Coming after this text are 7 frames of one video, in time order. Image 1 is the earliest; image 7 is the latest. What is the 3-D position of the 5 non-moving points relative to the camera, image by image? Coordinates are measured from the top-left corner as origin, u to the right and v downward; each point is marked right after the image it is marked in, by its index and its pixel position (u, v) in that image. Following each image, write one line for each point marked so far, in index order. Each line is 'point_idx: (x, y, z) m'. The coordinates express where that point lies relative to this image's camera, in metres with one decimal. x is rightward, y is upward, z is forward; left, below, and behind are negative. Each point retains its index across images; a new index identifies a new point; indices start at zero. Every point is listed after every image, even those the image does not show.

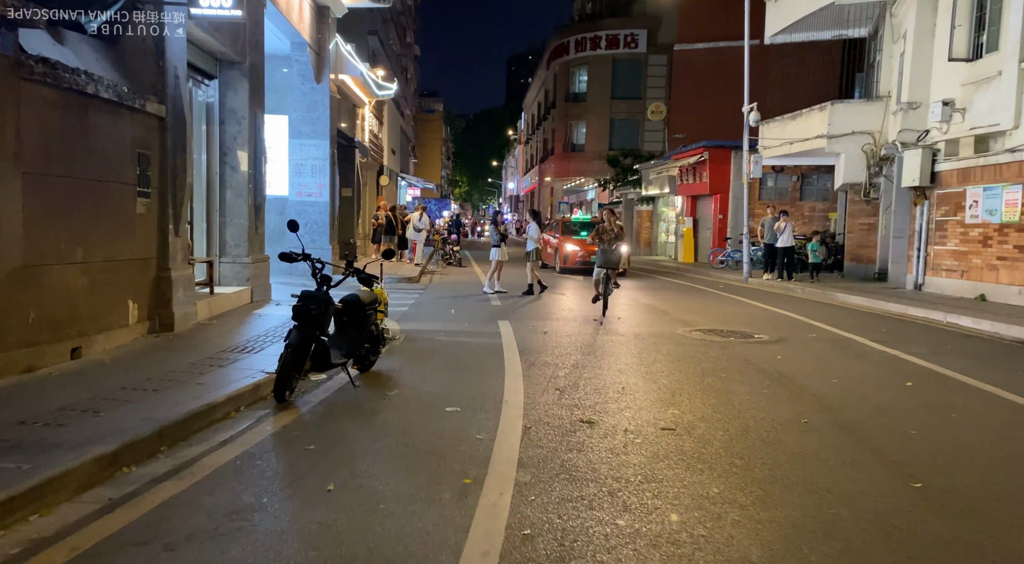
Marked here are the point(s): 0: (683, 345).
0: (+2.2, -0.9, +8.7) m
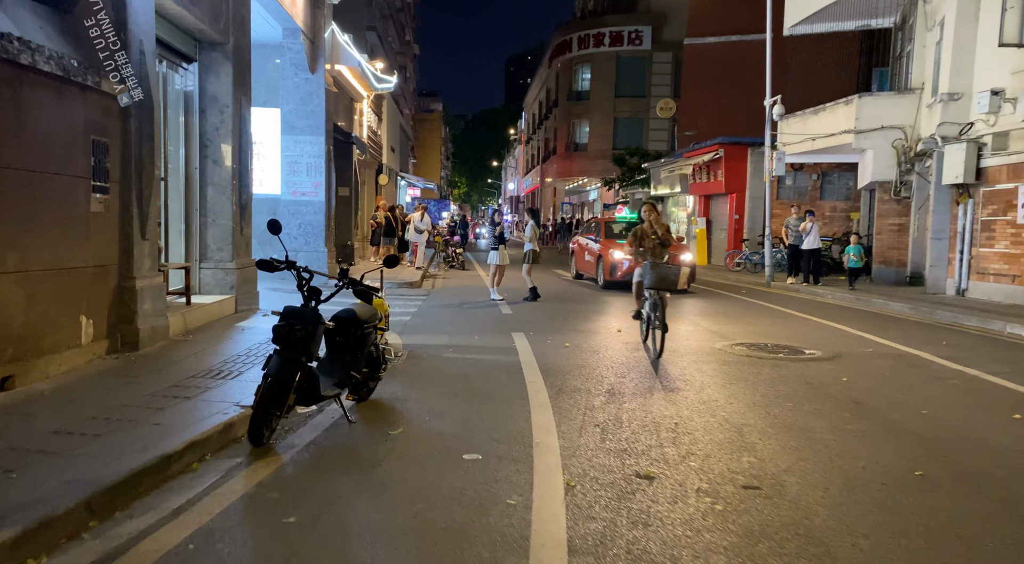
0: (+2.5, -1.0, +7.5) m
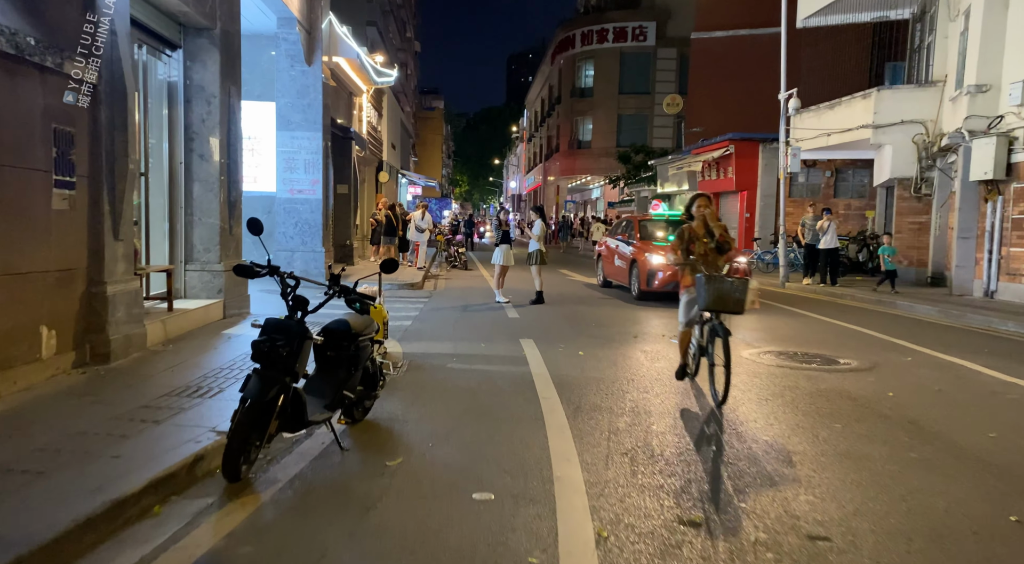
0: (+2.6, -1.0, +6.9) m
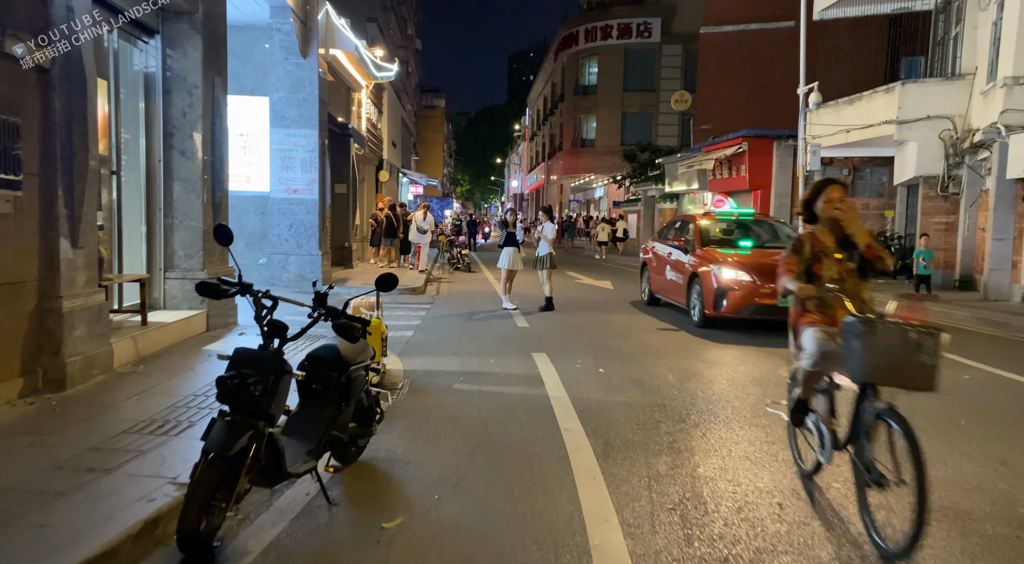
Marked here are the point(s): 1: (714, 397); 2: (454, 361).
0: (+2.7, -1.1, +6.1) m
1: (+1.9, -1.1, +6.3) m
2: (-0.7, -0.9, +7.8) m
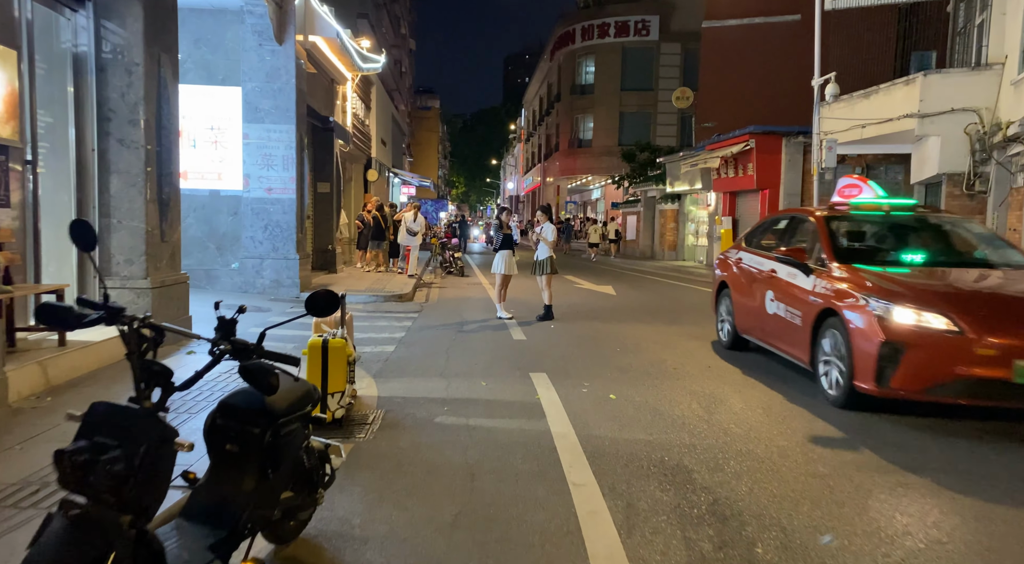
0: (+2.7, -1.2, +4.9) m
1: (+1.9, -1.2, +5.2) m
2: (-0.7, -1.0, +6.7) m
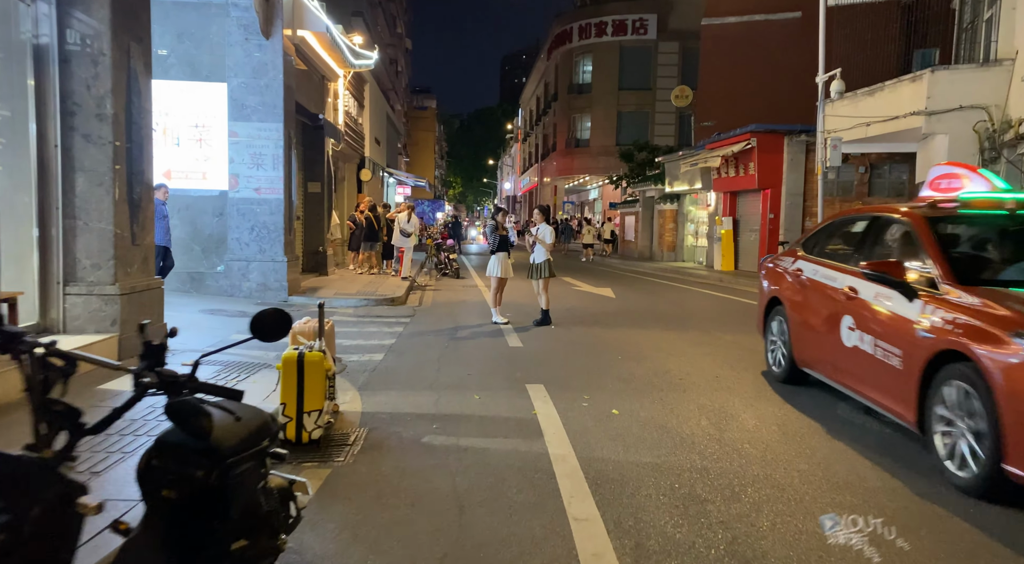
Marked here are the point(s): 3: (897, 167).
0: (+2.6, -1.2, +4.5) m
1: (+1.8, -1.2, +4.7) m
2: (-0.8, -1.1, +6.2) m
3: (+11.2, +3.3, +19.2) m
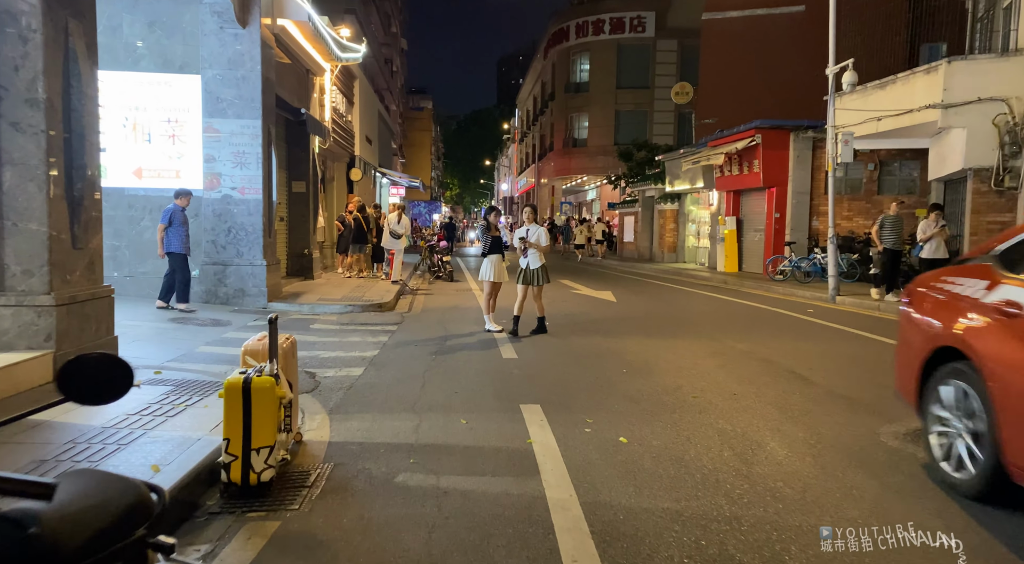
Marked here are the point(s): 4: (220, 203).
0: (+2.6, -1.3, +3.7) m
1: (+1.8, -1.3, +3.9) m
2: (-0.9, -1.1, +5.4) m
3: (+11.1, +3.3, +18.5) m
4: (-5.2, +1.4, +11.9) m
